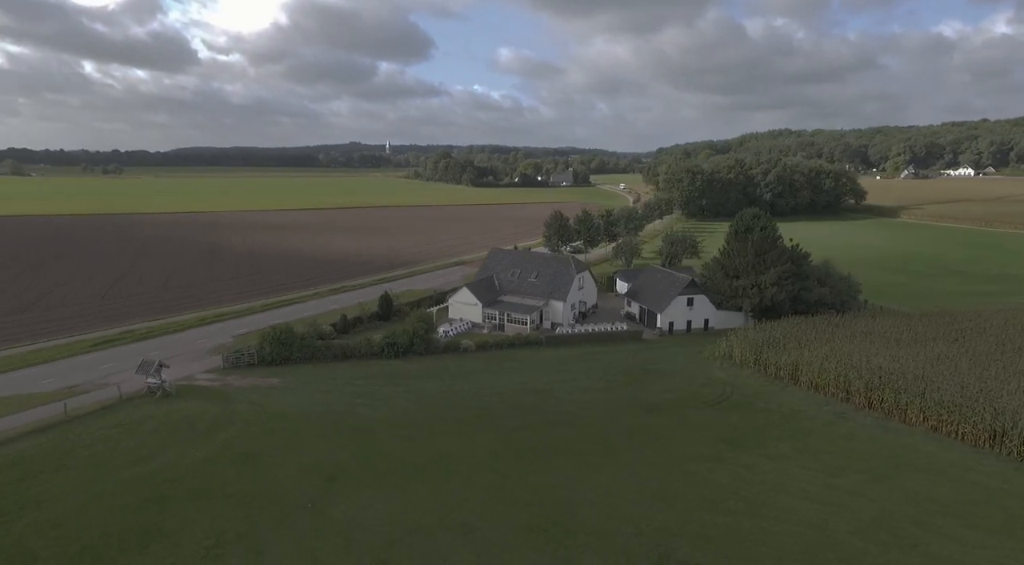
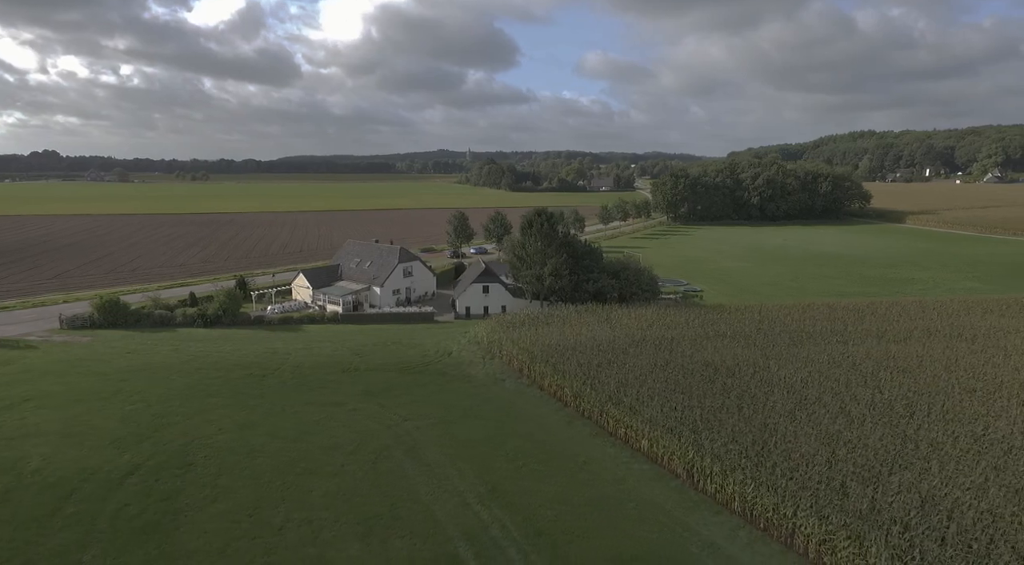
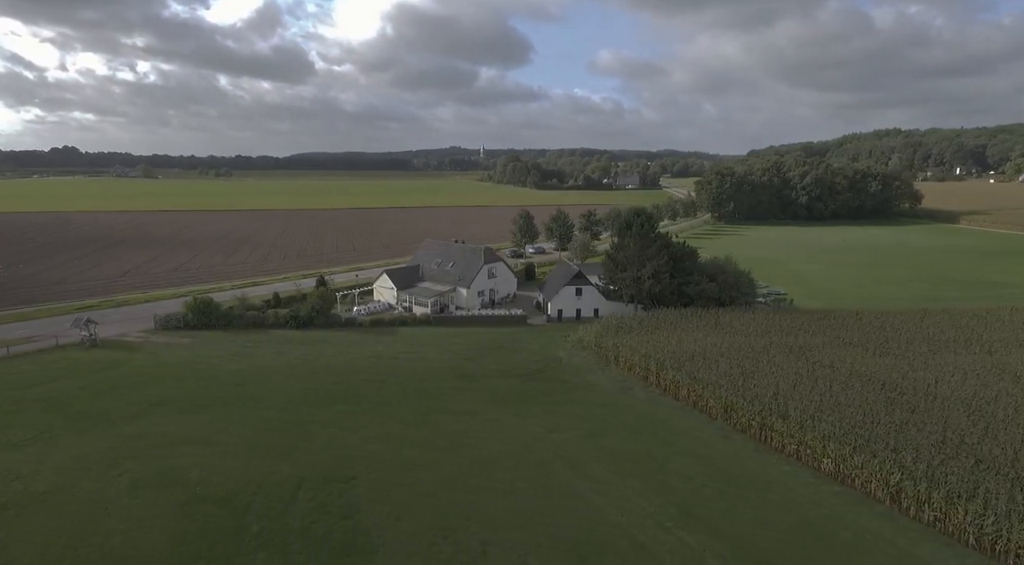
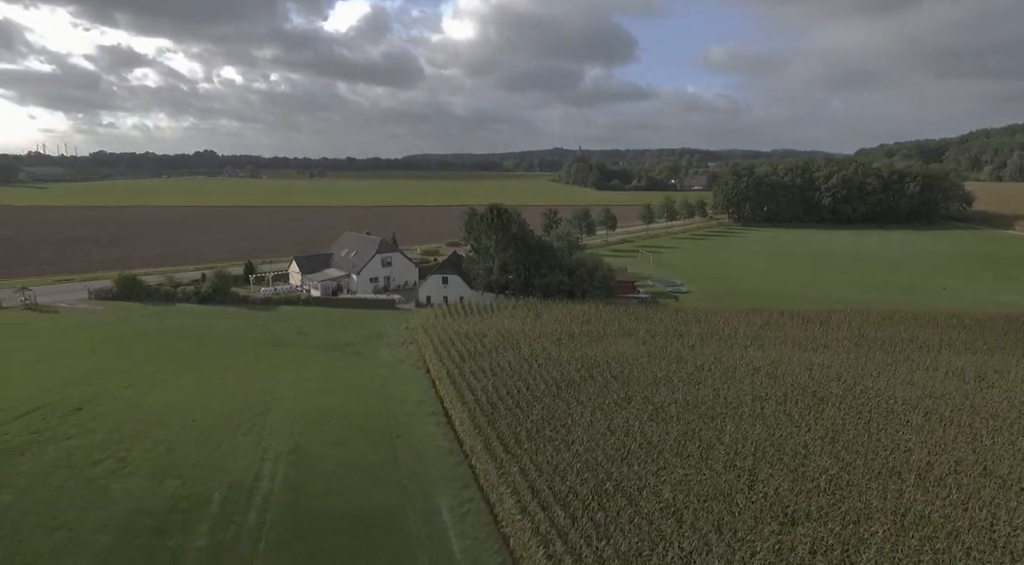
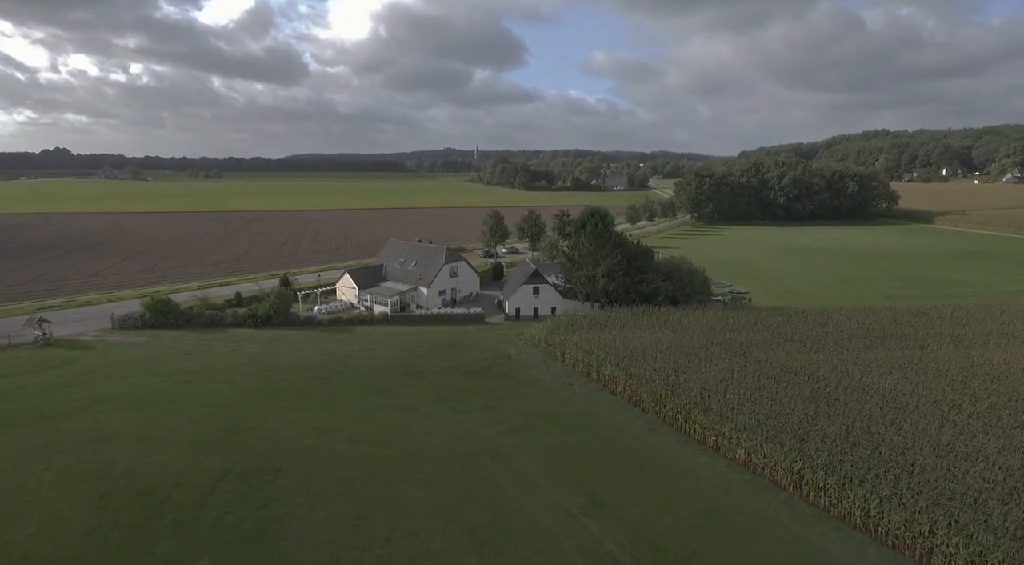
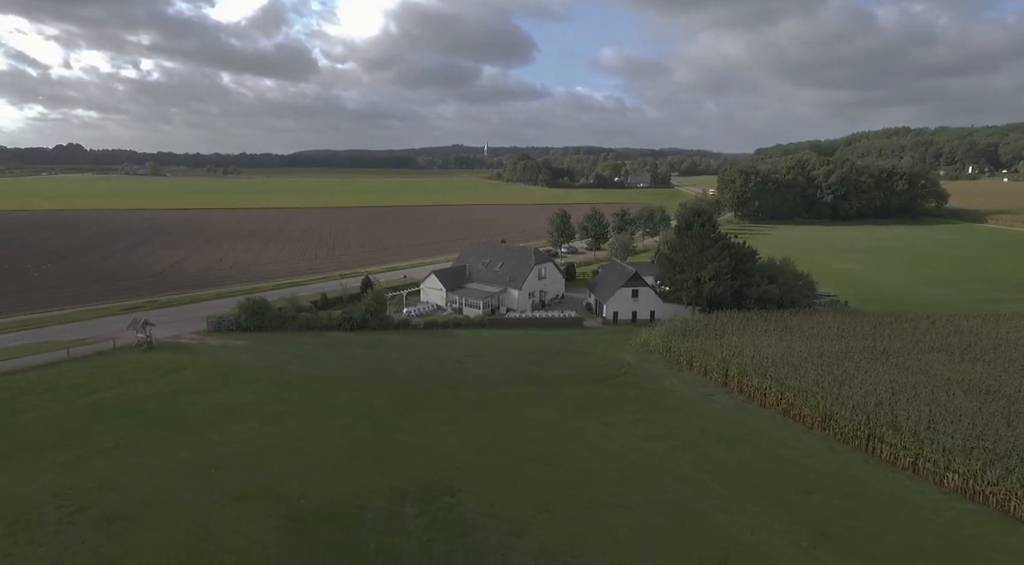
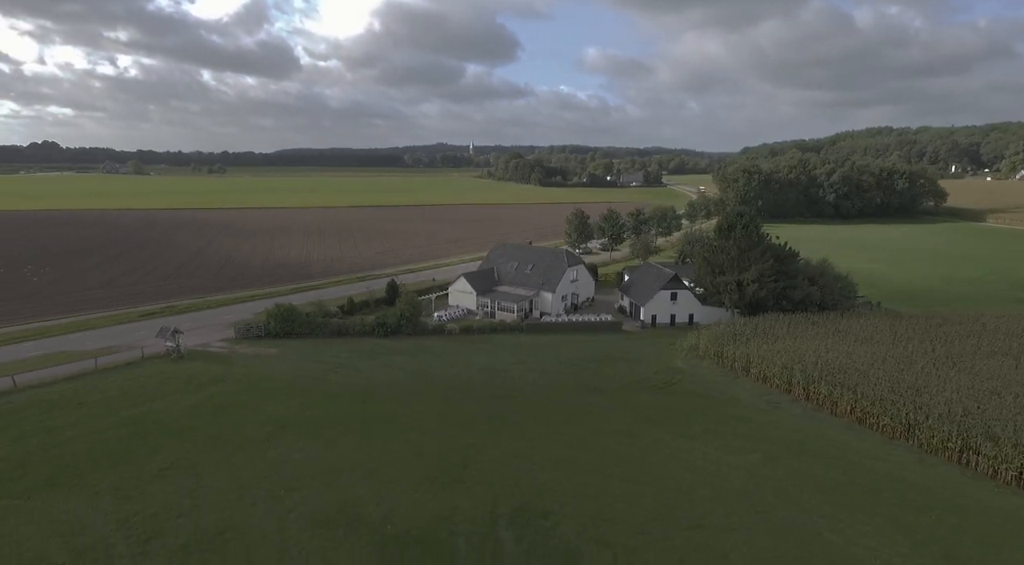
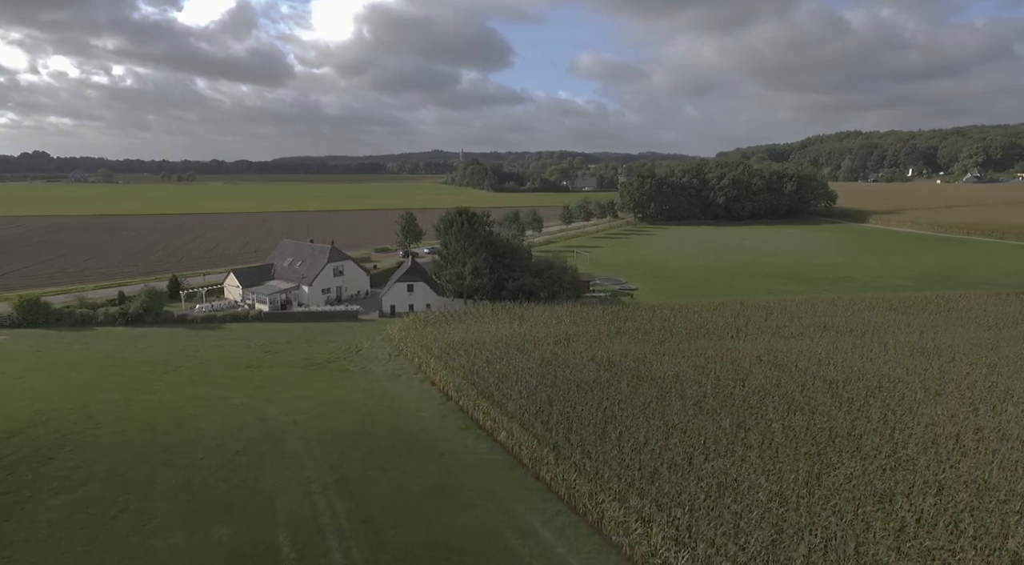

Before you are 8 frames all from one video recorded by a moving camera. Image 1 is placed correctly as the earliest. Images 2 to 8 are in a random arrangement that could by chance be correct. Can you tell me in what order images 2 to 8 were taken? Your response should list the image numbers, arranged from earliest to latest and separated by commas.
7, 6, 3, 5, 2, 8, 4
